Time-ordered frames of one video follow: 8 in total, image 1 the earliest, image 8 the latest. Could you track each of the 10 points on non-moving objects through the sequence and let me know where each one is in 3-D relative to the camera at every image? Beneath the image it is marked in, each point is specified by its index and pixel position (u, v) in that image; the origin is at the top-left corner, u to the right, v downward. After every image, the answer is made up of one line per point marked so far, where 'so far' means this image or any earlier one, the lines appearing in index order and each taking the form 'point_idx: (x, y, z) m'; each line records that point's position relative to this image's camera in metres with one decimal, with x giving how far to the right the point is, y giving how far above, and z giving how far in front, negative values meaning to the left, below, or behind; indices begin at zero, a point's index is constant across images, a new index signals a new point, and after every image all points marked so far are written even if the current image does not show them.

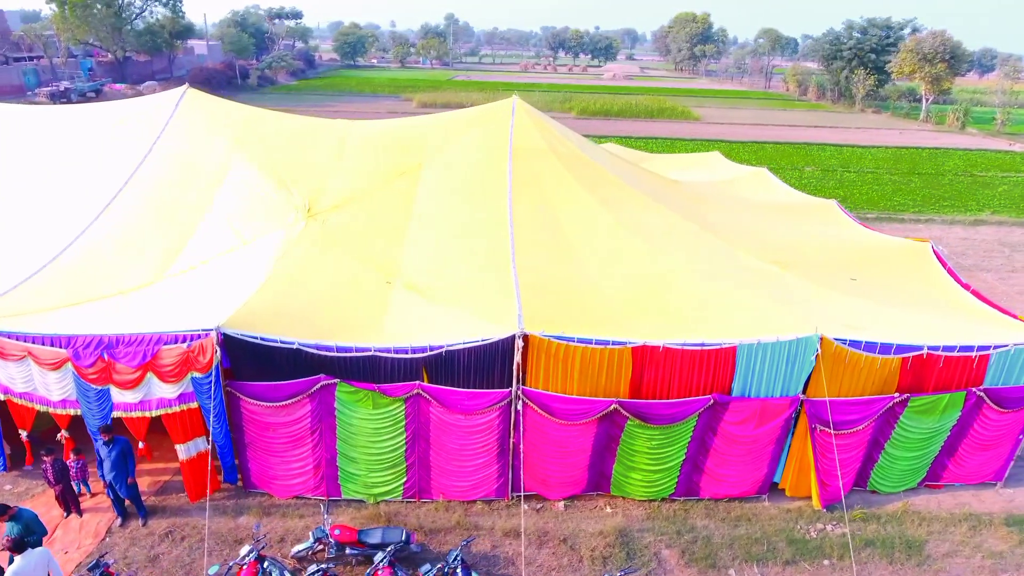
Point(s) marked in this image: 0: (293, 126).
0: (-3.8, +2.8, +11.3) m
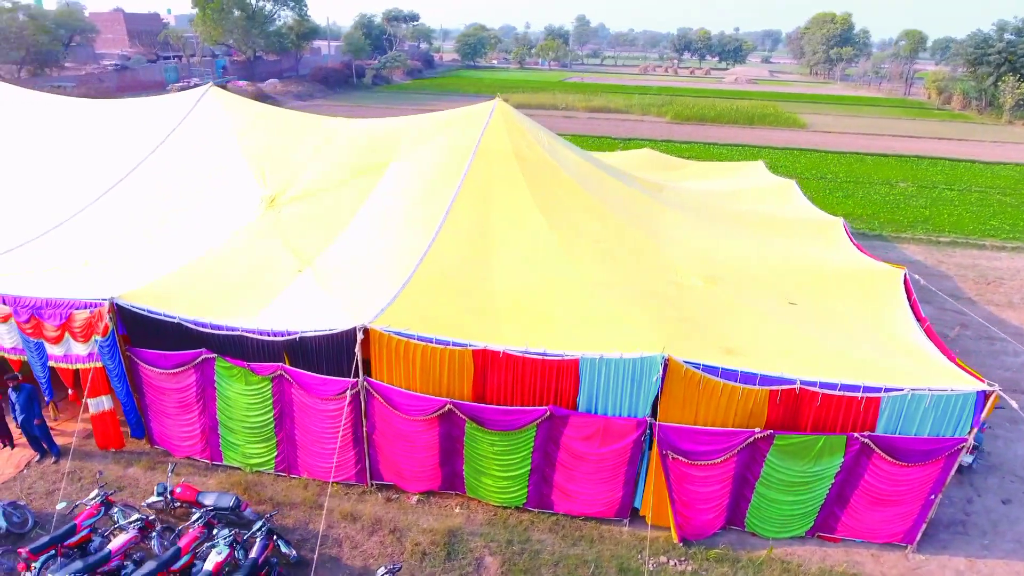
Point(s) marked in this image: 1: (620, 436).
0: (-4.1, +3.1, +12.2) m
1: (+1.1, -1.5, +6.4) m
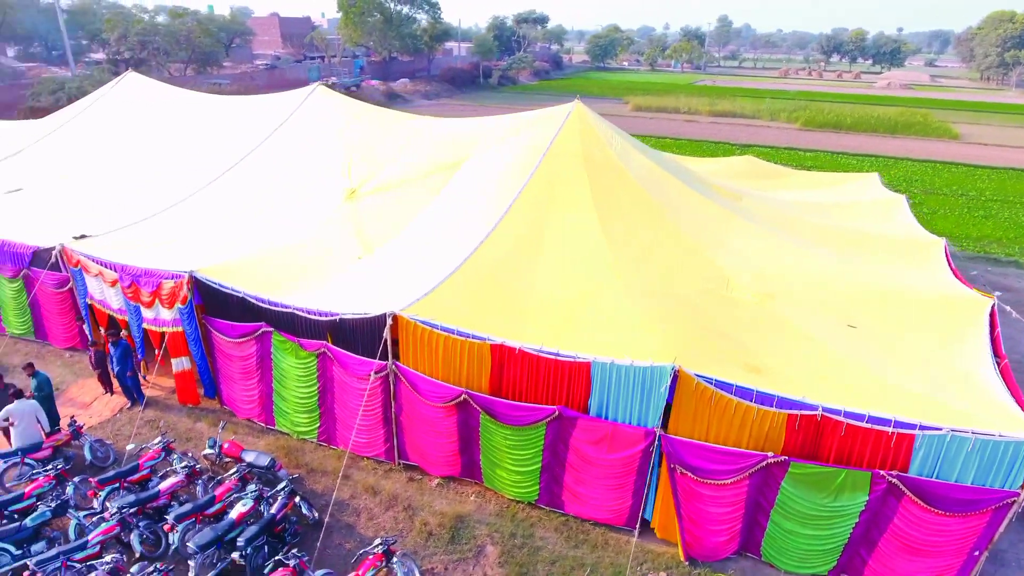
0: (-2.5, +3.3, +13.0) m
1: (+1.1, -1.5, +6.4) m
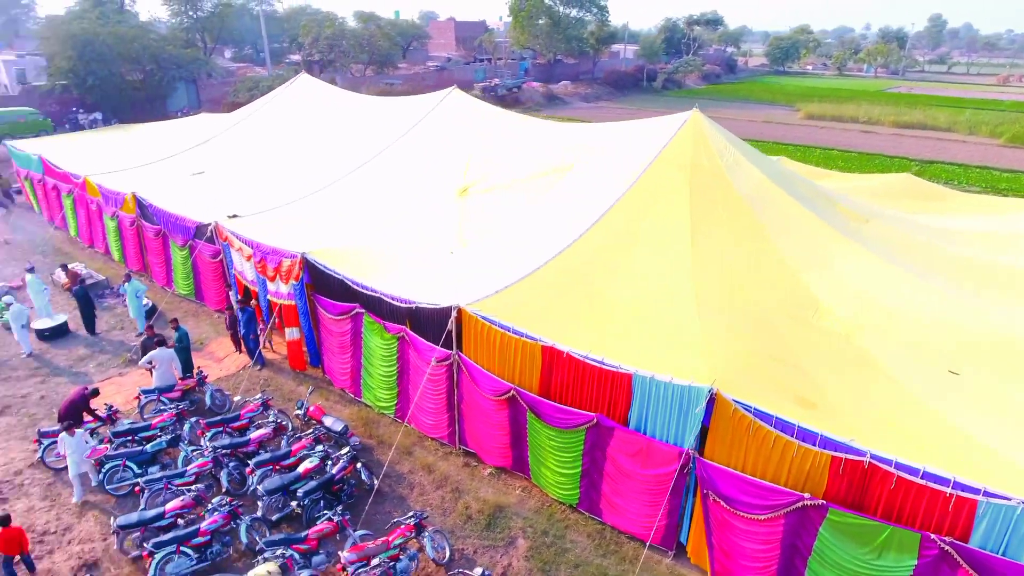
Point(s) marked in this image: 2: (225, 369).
0: (0.0, +3.4, +13.5) m
1: (+1.5, -1.7, +6.3) m
2: (-4.4, -1.3, +9.9) m
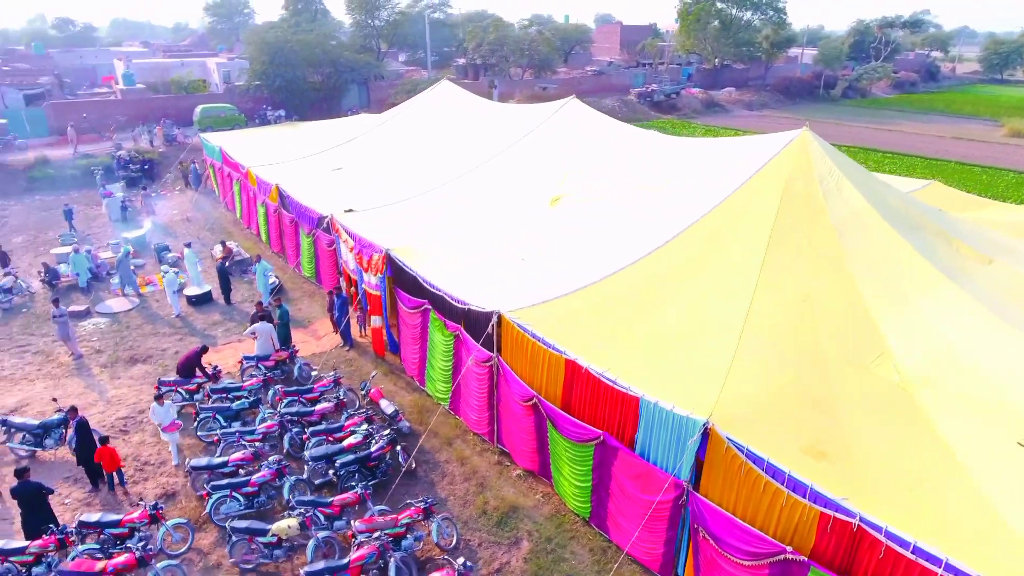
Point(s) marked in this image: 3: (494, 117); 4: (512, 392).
0: (+2.2, +3.2, +13.6) m
1: (+1.4, -1.9, +6.2) m
2: (-3.3, -1.0, +11.2) m
3: (-0.4, +4.7, +17.1) m
4: (0.0, -1.3, +7.9) m
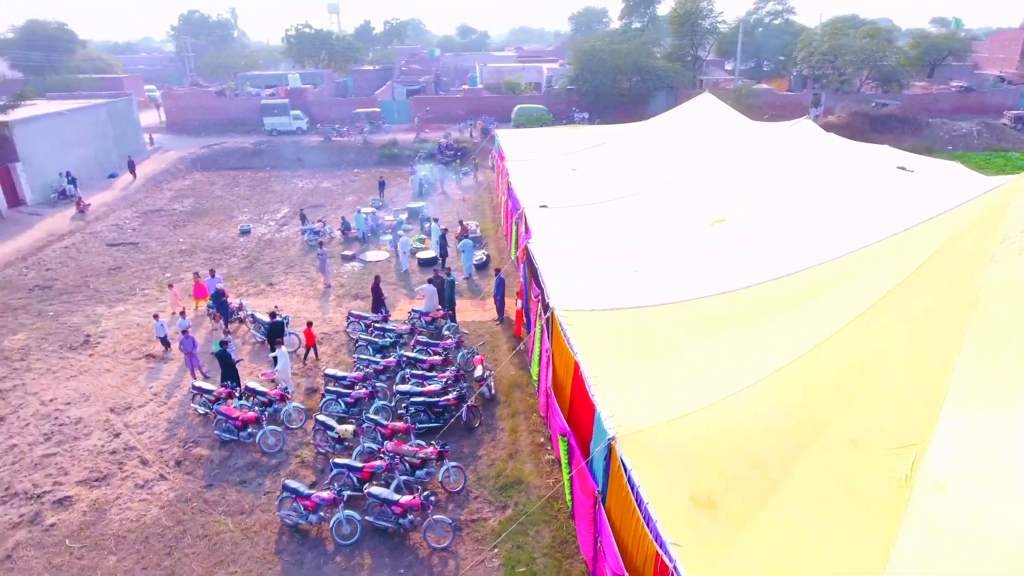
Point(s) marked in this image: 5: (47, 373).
0: (+6.0, +2.4, +12.4) m
1: (+0.8, -2.1, +6.6) m
2: (-0.6, -0.6, +13.2) m
3: (+5.7, +4.1, +16.7) m
4: (+0.5, -1.3, +8.7) m
5: (-8.0, -1.5, +11.2) m
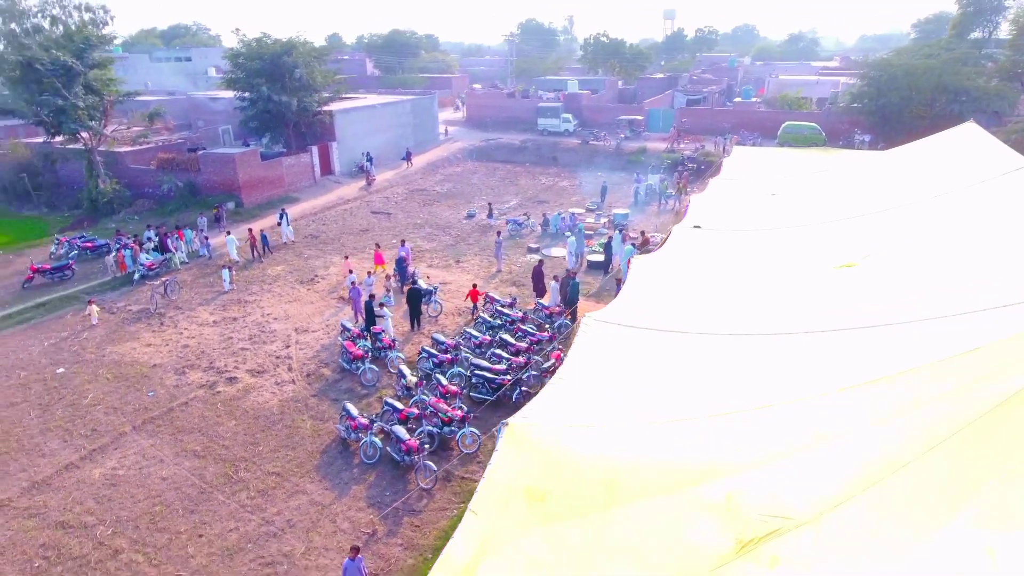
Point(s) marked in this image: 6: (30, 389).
0: (+8.0, +1.0, +10.1) m
1: (0.0, -2.1, +7.4) m
2: (+1.9, -0.7, +13.9) m
3: (+10.0, +2.6, +14.1) m
4: (+0.8, -1.4, +9.4) m
5: (-5.6, -0.2, +15.5) m
6: (-8.5, -1.8, +11.4) m
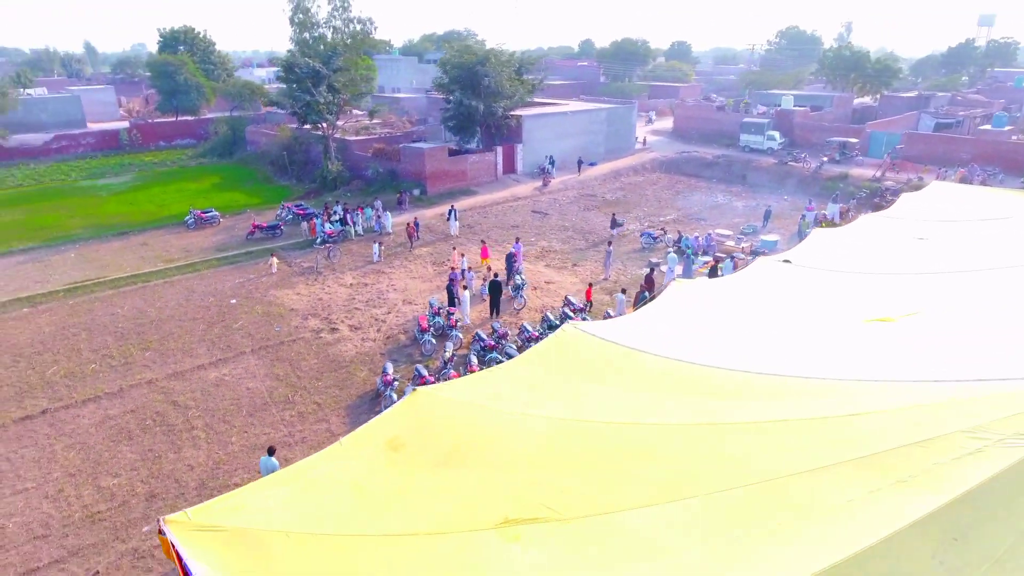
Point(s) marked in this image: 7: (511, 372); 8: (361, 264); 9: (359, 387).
0: (+7.8, -0.2, +8.4) m
1: (-1.0, -2.1, +8.9) m
2: (+3.4, -1.1, +14.2) m
3: (+11.3, +0.9, +11.3) m
4: (+0.6, -1.5, +10.4) m
5: (-2.9, +0.5, +18.3) m
6: (-7.3, -0.5, +15.6) m
7: (+0.1, -1.2, +9.0) m
8: (-4.4, +0.7, +18.8) m
9: (-2.9, -1.9, +12.3) m
